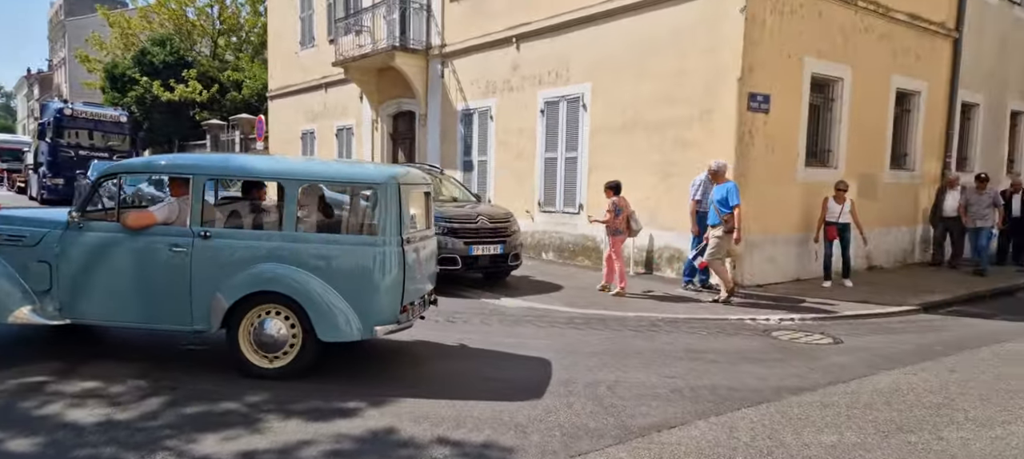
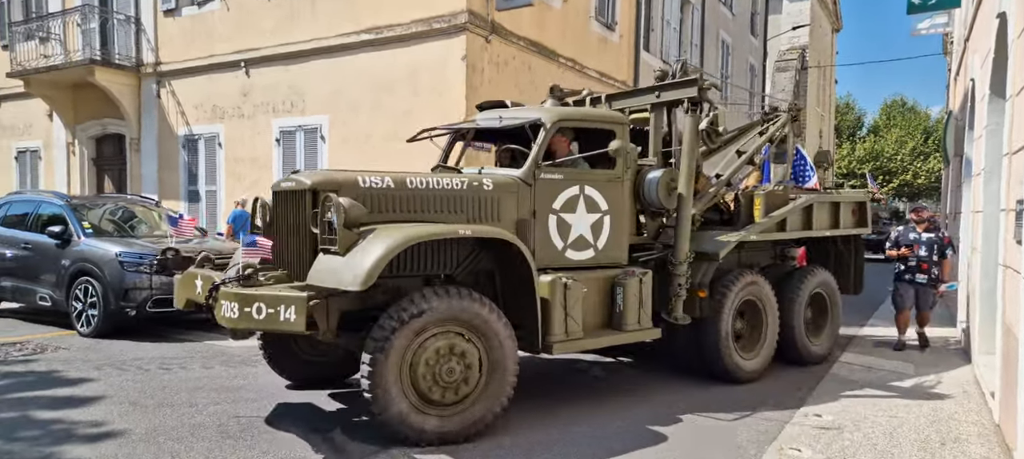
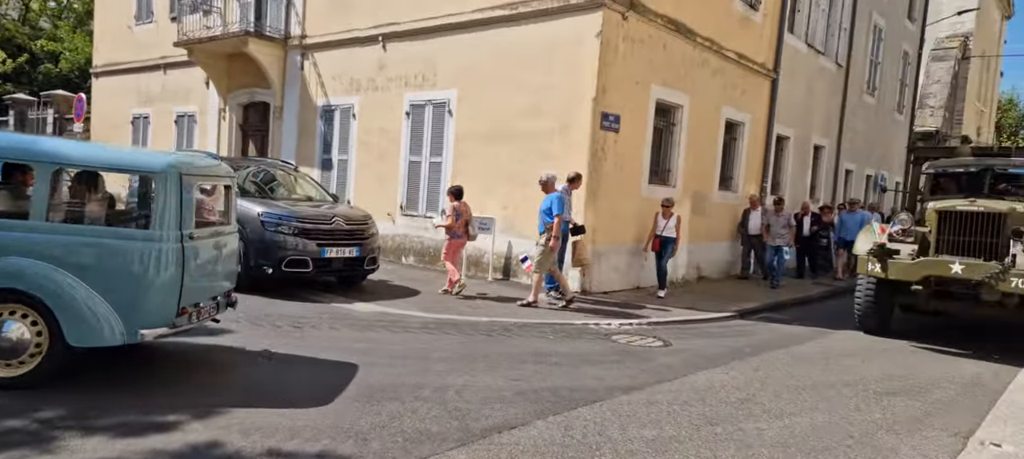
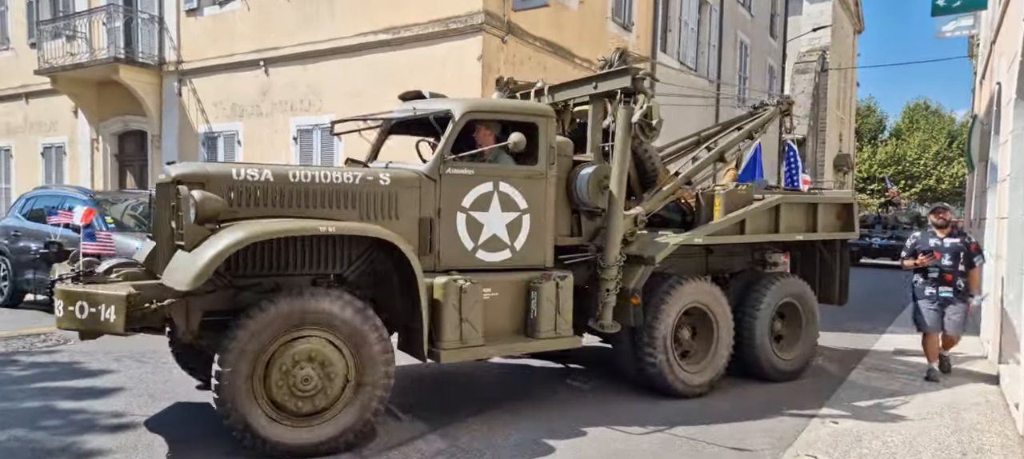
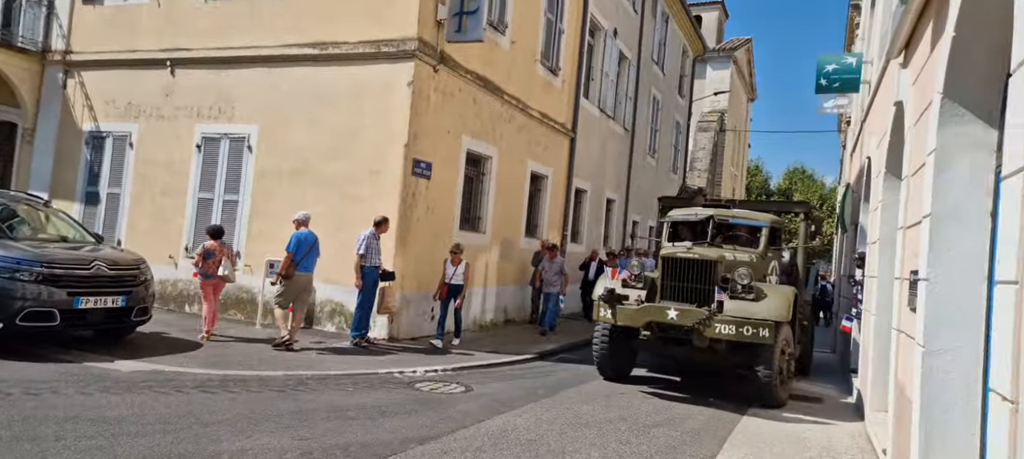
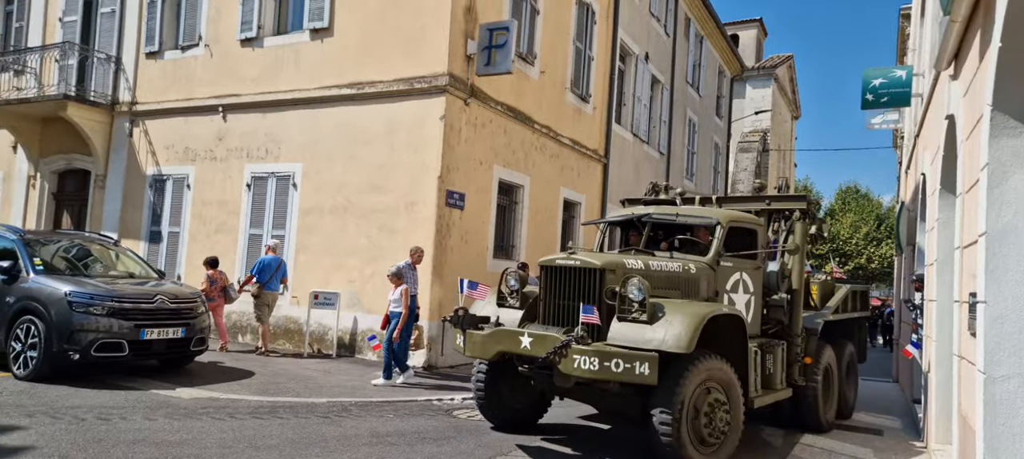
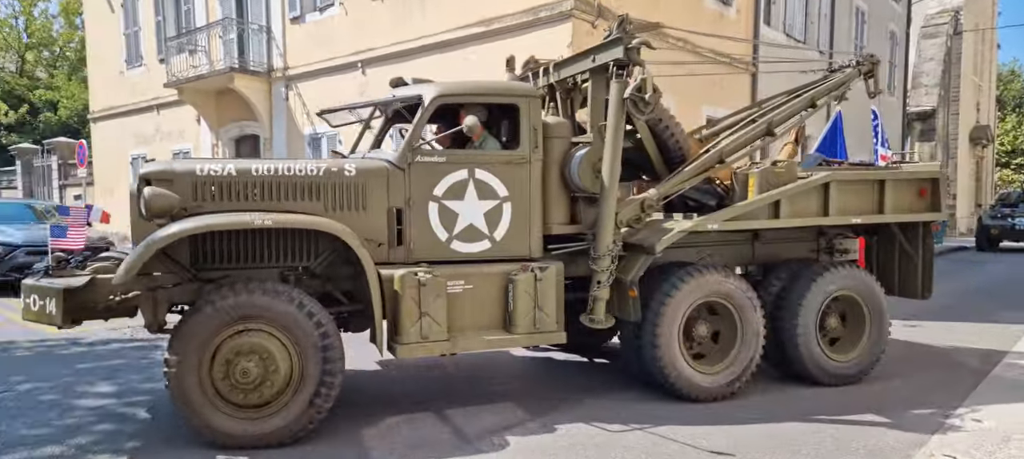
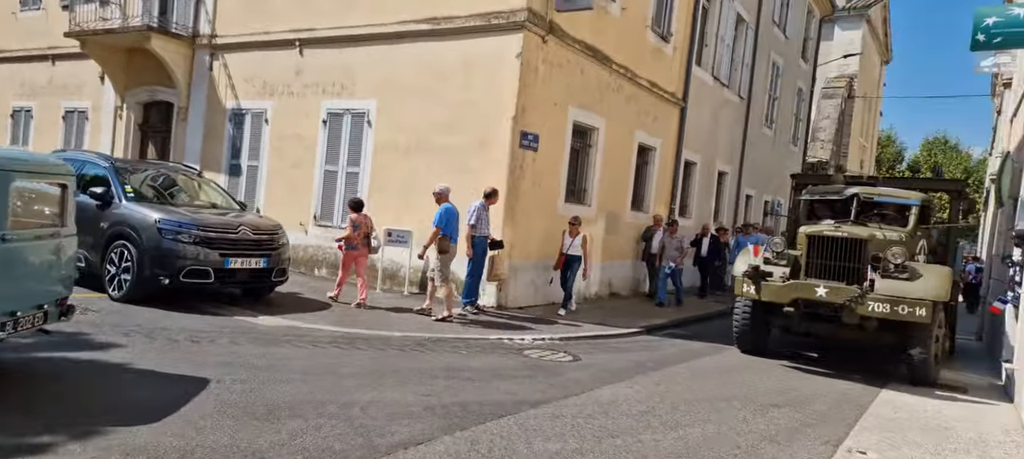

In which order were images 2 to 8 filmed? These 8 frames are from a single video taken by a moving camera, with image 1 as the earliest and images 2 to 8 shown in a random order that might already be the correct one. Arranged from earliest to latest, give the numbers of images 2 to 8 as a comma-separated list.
3, 8, 5, 6, 2, 4, 7
